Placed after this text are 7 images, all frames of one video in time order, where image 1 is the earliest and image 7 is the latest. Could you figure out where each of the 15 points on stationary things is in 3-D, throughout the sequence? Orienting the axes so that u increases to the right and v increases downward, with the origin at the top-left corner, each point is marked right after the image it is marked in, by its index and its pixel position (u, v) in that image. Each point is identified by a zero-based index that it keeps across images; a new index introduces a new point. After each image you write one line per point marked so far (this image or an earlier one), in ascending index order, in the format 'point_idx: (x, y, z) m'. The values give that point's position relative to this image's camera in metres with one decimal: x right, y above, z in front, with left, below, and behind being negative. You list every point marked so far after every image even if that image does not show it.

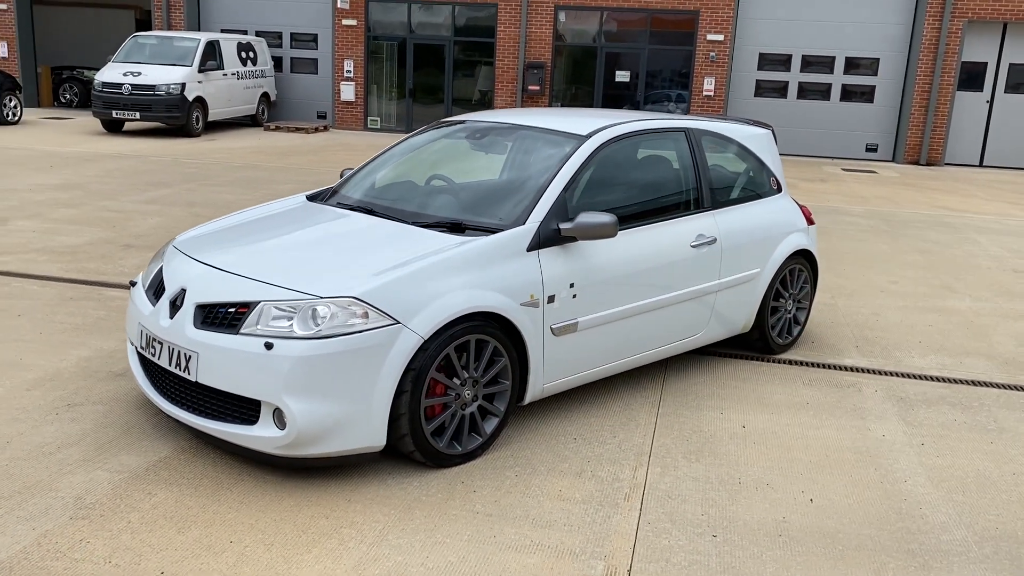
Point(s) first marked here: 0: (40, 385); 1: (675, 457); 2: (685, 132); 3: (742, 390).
0: (-2.2, -0.4, +4.1) m
1: (+0.7, -0.7, +3.7) m
2: (+0.9, +0.8, +4.7) m
3: (+1.2, -0.5, +4.6) m
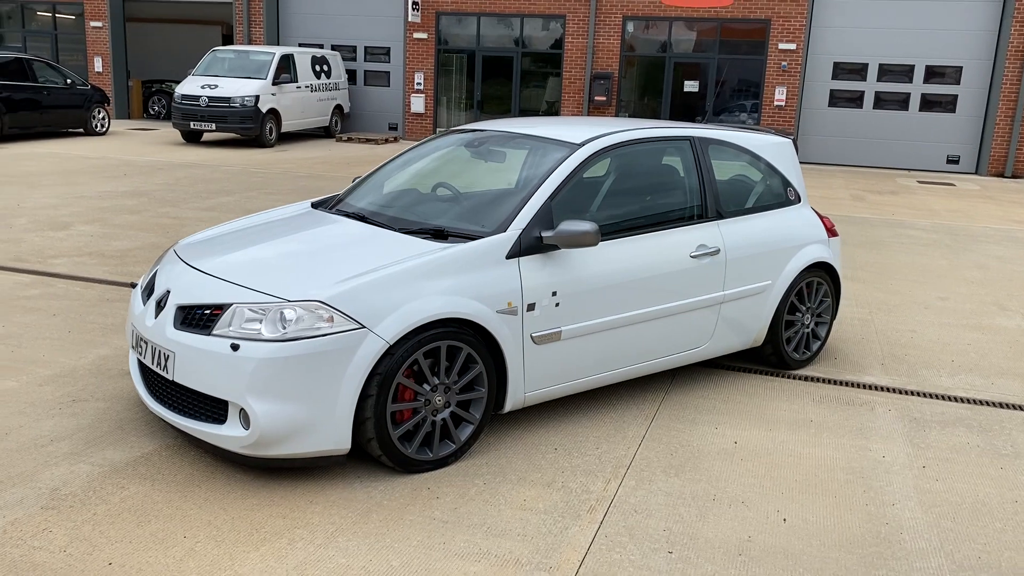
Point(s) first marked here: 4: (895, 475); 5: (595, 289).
0: (-2.2, -0.4, +4.3) m
1: (+0.6, -0.7, +3.6) m
2: (+0.9, +0.8, +4.6) m
3: (+1.2, -0.6, +4.4) m
4: (+1.6, -0.8, +3.7) m
5: (+0.4, 0.0, +3.9) m
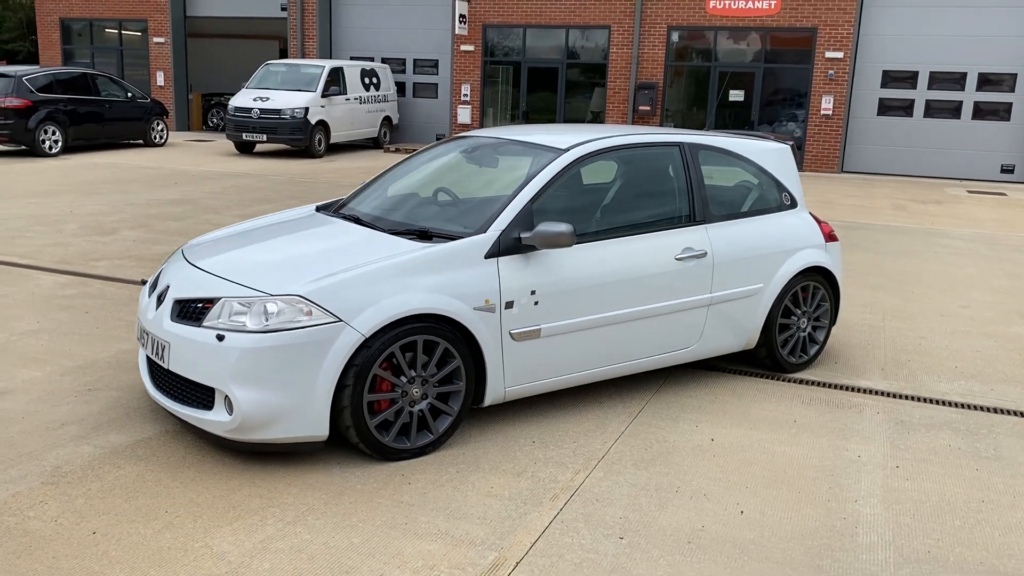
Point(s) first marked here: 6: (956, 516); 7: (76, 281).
0: (-2.3, -0.4, +4.6) m
1: (+0.5, -0.7, +3.7) m
2: (+0.9, +0.7, +4.7) m
3: (+1.1, -0.6, +4.5) m
4: (+1.5, -0.8, +3.7) m
5: (+0.3, 0.0, +4.1) m
6: (+1.7, -0.9, +3.4) m
7: (-3.3, +0.1, +6.8) m
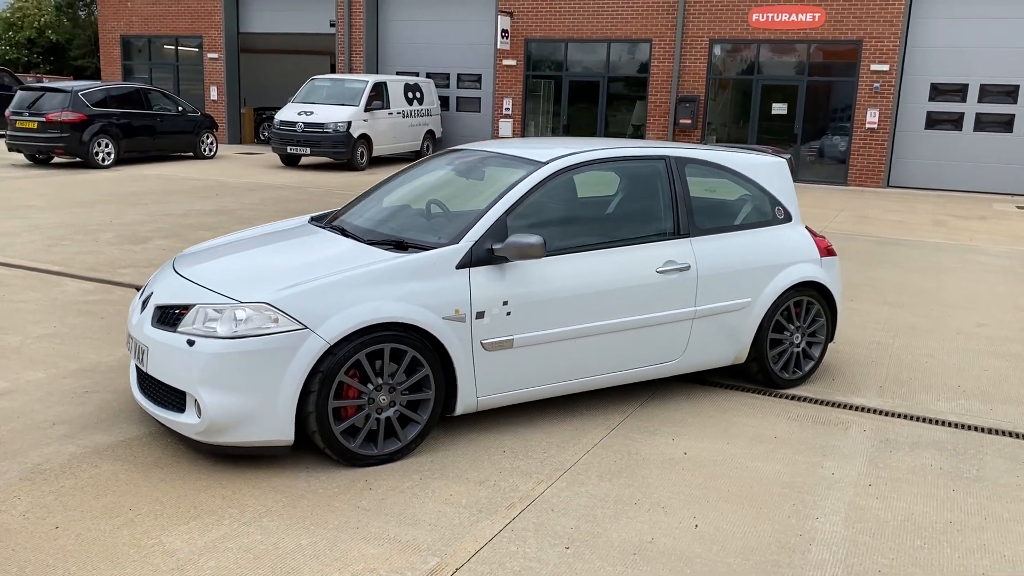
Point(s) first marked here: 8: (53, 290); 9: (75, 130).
0: (-2.4, -0.5, +4.8) m
1: (+0.3, -0.8, +3.8) m
2: (+0.8, +0.7, +4.7) m
3: (+1.0, -0.7, +4.5) m
4: (+1.3, -0.8, +3.7) m
5: (+0.2, -0.1, +4.1) m
6: (+1.5, -0.9, +3.3) m
7: (-3.3, 0.0, +7.0) m
8: (-3.6, 0.0, +6.9) m
9: (-8.1, +2.9, +16.4) m
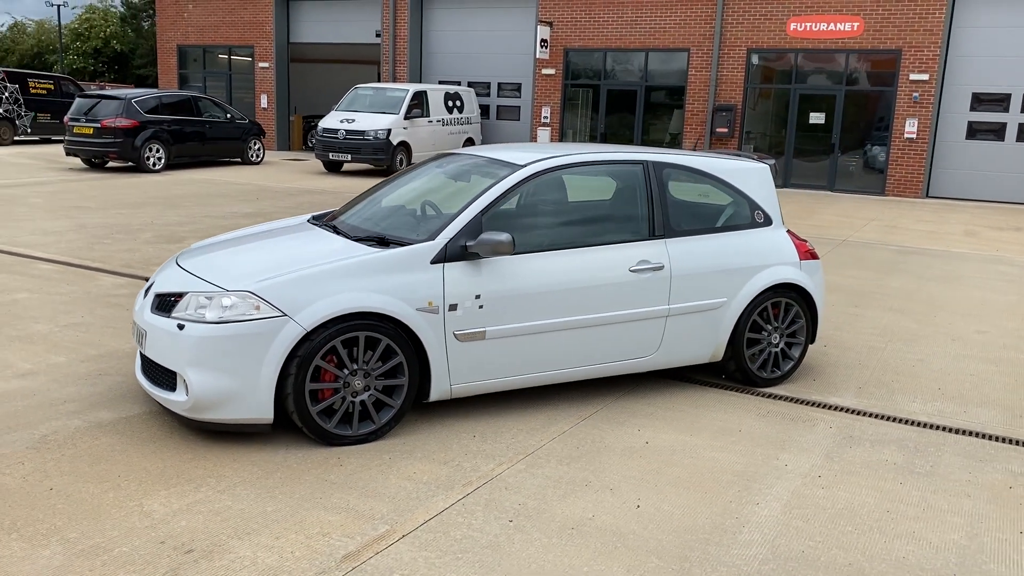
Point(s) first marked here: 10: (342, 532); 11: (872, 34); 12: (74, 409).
0: (-2.4, -0.4, +5.2) m
1: (+0.2, -0.8, +4.0) m
2: (+0.7, +0.7, +4.9) m
3: (+0.9, -0.7, +4.7) m
4: (+1.2, -0.8, +3.9) m
5: (+0.1, 0.0, +4.4) m
6: (+1.3, -0.9, +3.5) m
7: (-3.2, 0.0, +7.5) m
8: (-3.5, 0.0, +7.4) m
9: (-7.4, +2.9, +17.2) m
10: (-0.6, -0.9, +3.2) m
11: (+7.0, +4.9, +17.3) m
12: (-2.1, -0.6, +4.3) m
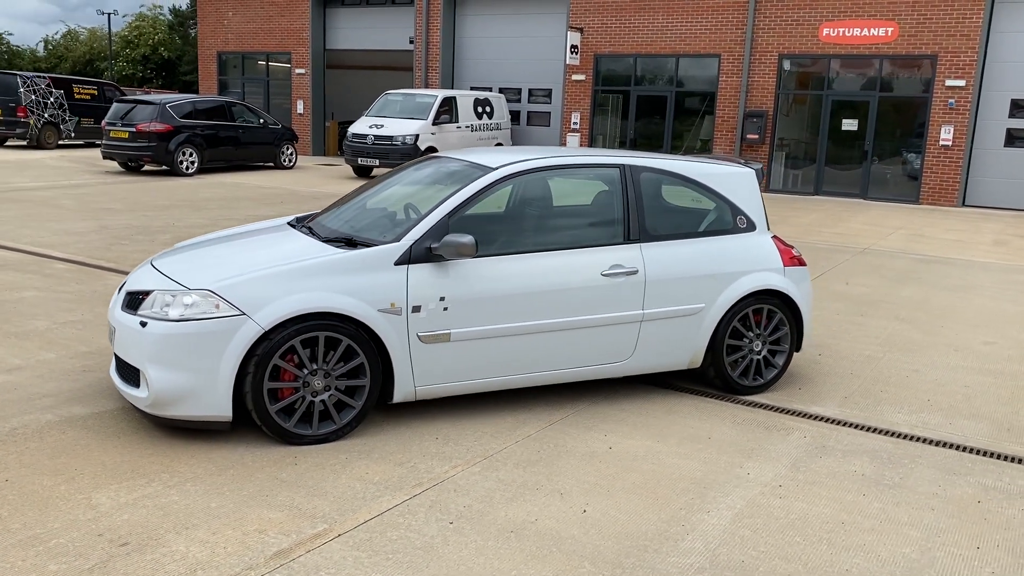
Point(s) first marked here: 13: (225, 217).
0: (-2.6, -0.4, +5.3) m
1: (0.0, -0.8, +4.0) m
2: (+0.6, +0.7, +4.9) m
3: (+0.8, -0.7, +4.6) m
4: (+1.0, -0.9, +3.8) m
5: (-0.1, 0.0, +4.4) m
6: (+1.1, -0.9, +3.4) m
7: (-3.2, 0.0, +7.6) m
8: (-3.5, 0.0, +7.5) m
9: (-6.9, +2.9, +17.5) m
10: (-0.8, -0.9, +3.2) m
11: (+7.5, +4.7, +16.9) m
12: (-2.3, -0.6, +4.4) m
13: (-3.9, +1.0, +12.0) m
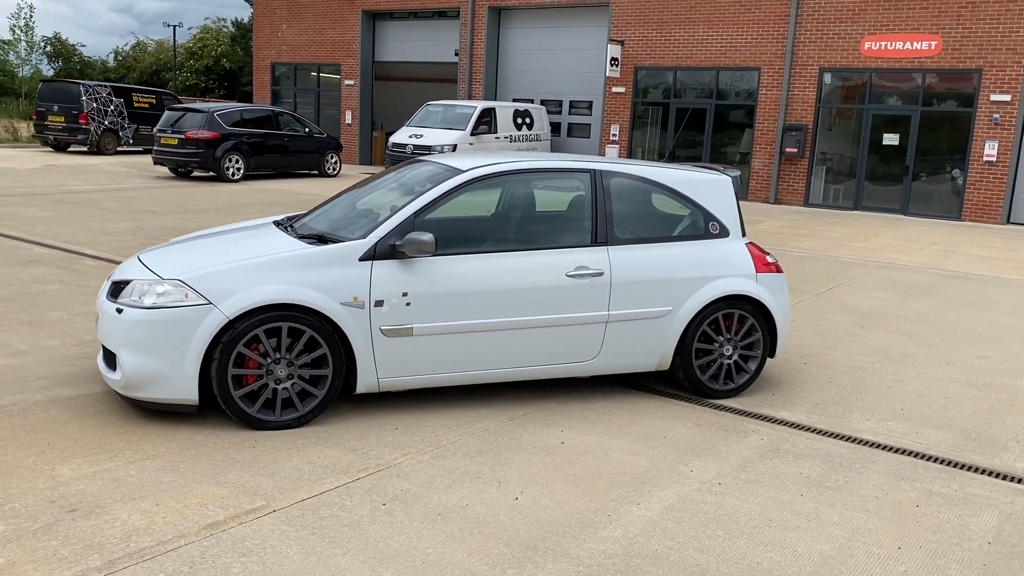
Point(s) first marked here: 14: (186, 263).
0: (-2.7, -0.4, +5.6) m
1: (-0.3, -0.8, +4.1) m
2: (+0.5, +0.6, +5.0) m
3: (+0.6, -0.7, +4.7) m
4: (+0.7, -0.9, +3.9) m
5: (-0.3, 0.0, +4.5) m
6: (+0.8, -0.9, +3.5) m
7: (-3.2, +0.1, +8.0) m
8: (-3.5, +0.1, +7.9) m
9: (-6.2, +2.9, +18.1) m
10: (-1.1, -0.8, +3.4) m
11: (+8.2, +4.4, +16.6) m
12: (-2.5, -0.5, +4.7) m
13: (-3.6, +0.9, +12.4) m
14: (-1.6, +0.1, +4.4) m
